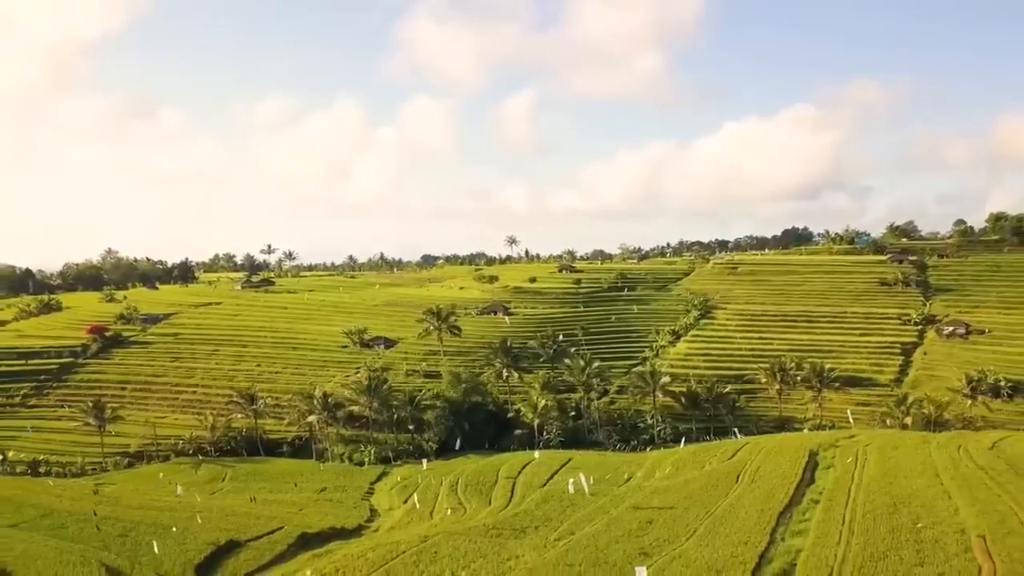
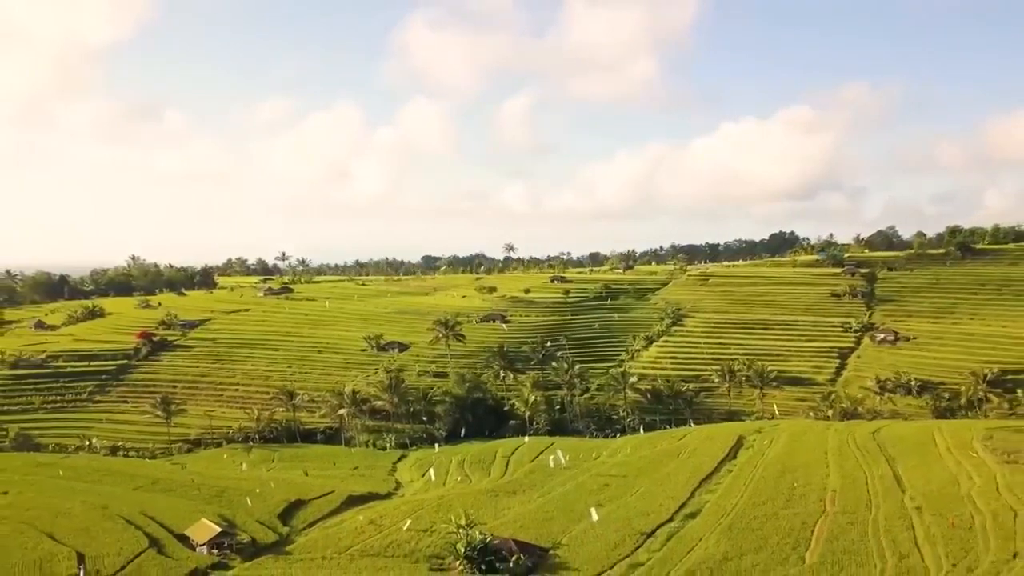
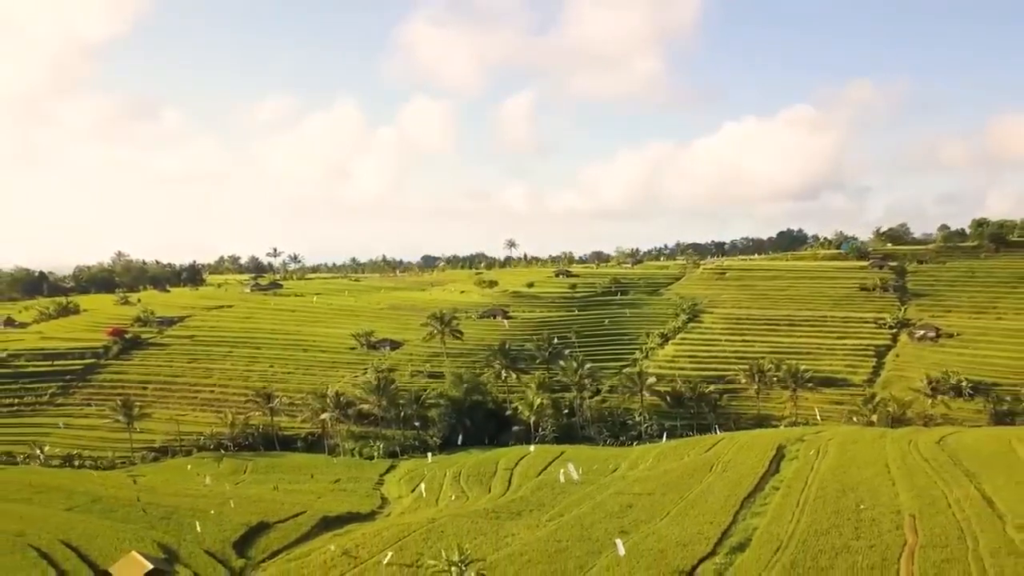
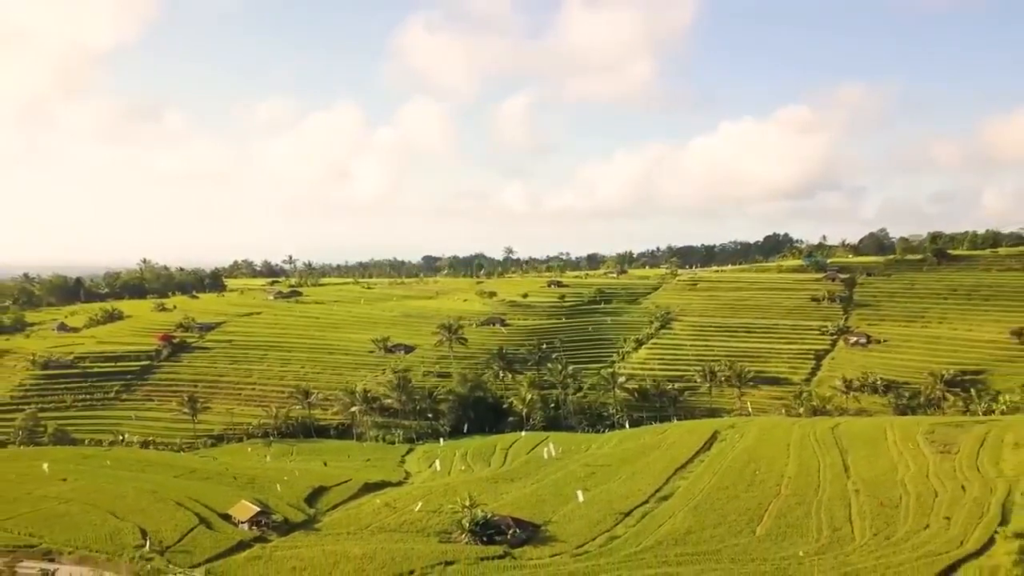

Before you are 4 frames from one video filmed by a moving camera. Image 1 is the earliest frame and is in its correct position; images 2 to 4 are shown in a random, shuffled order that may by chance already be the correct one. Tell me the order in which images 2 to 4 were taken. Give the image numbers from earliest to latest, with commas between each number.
3, 2, 4
